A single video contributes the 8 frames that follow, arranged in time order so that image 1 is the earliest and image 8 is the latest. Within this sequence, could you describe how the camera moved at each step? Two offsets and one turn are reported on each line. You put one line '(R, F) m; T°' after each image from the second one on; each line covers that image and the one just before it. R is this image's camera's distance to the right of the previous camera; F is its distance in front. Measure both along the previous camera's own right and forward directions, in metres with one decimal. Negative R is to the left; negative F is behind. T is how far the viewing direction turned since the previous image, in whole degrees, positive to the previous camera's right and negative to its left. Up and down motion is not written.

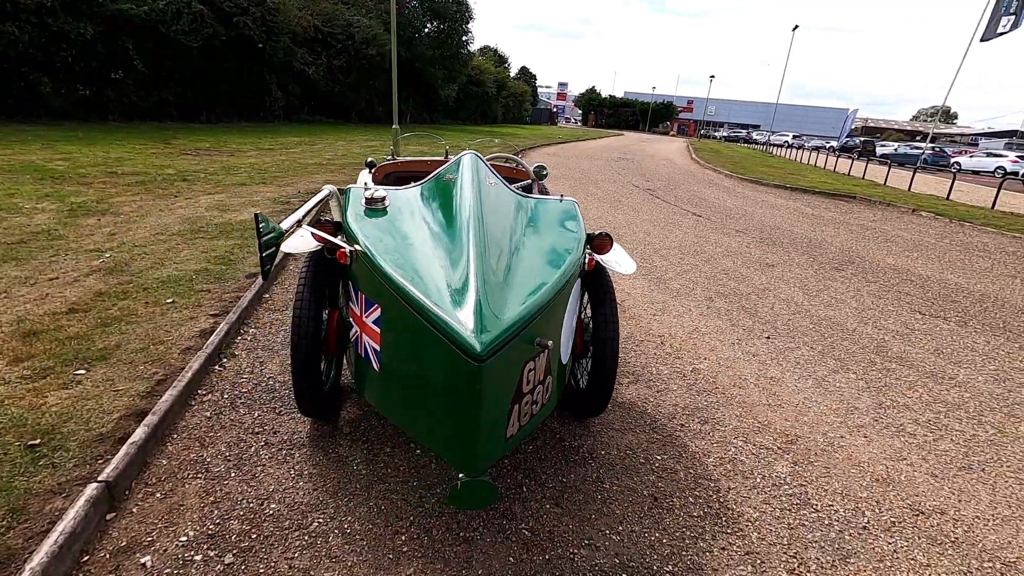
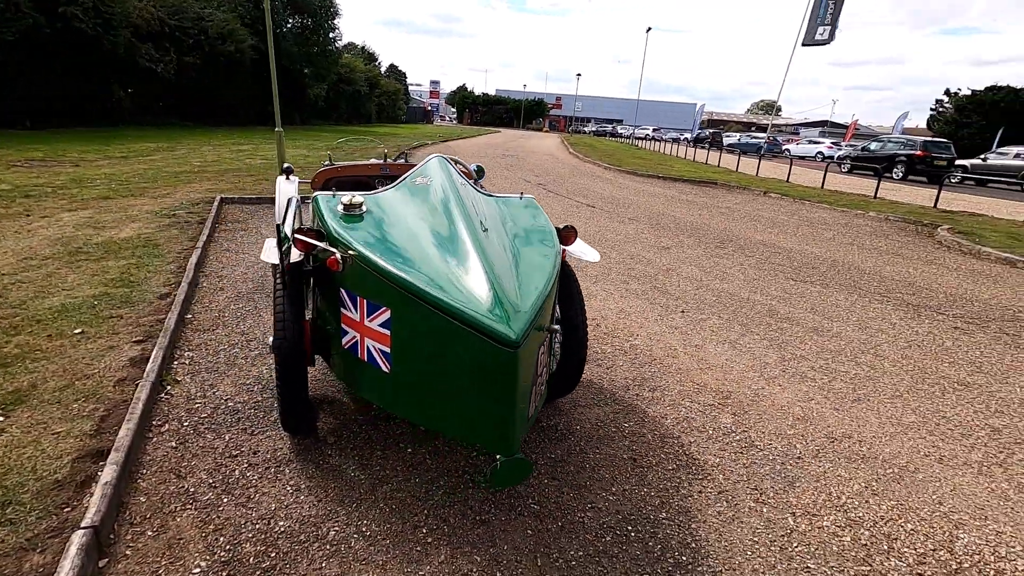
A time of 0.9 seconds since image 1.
(-0.5, -0.1) m; +12°
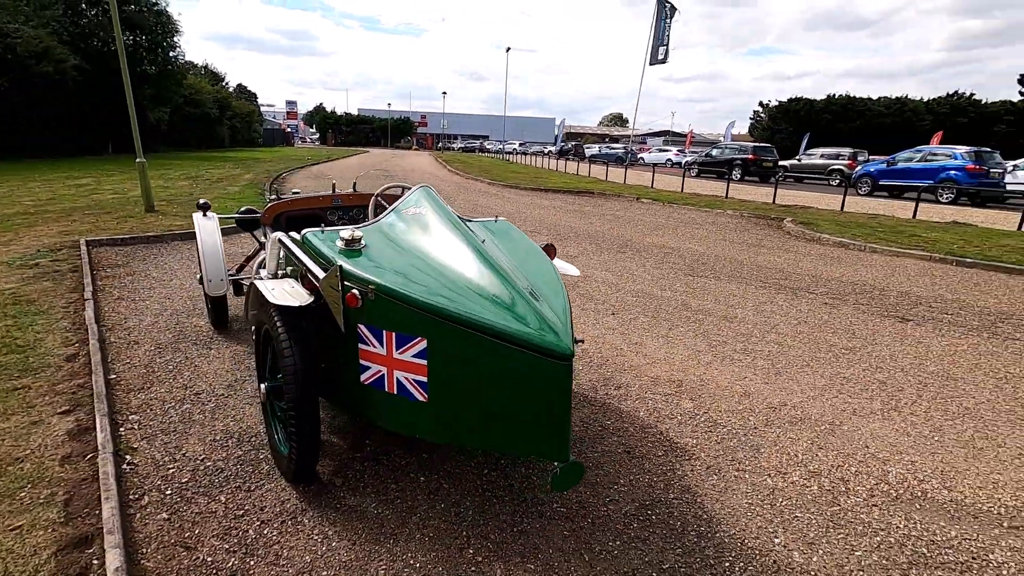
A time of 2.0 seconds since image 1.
(-0.6, -0.1) m; +13°
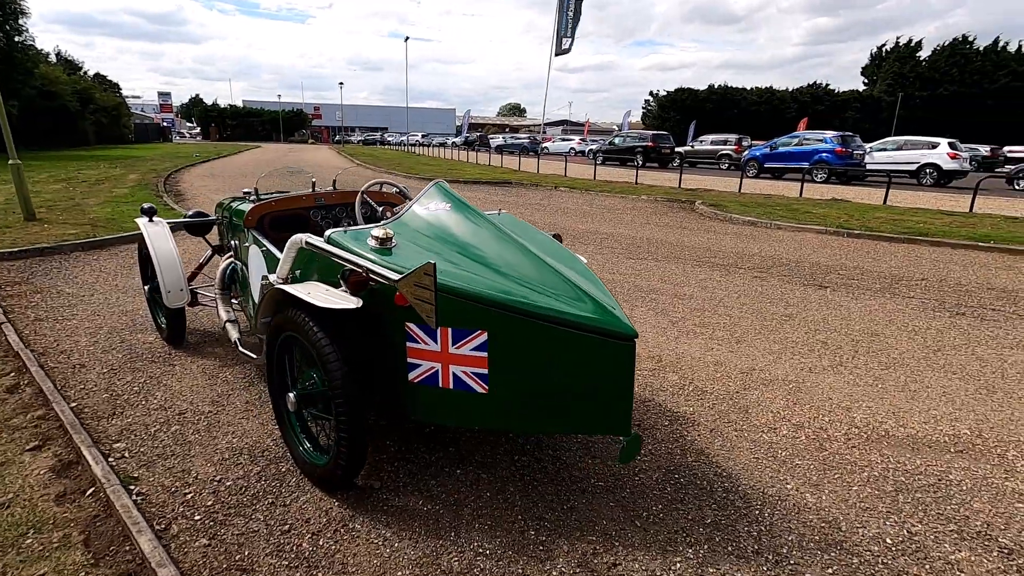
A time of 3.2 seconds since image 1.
(-0.6, 0.0) m; +10°
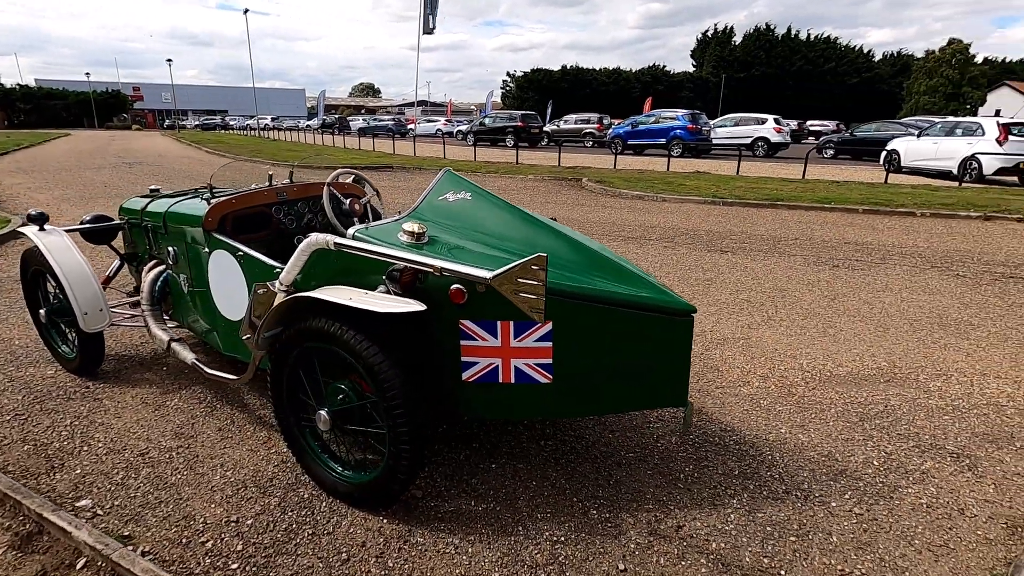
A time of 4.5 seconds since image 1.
(-0.7, +0.1) m; +13°
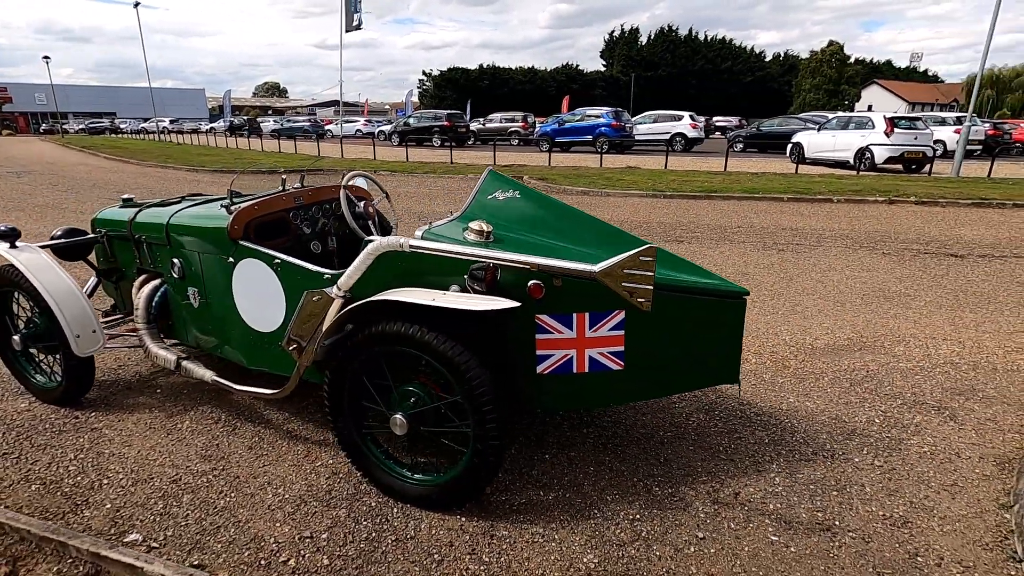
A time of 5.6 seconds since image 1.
(-0.6, 0.0) m; +8°
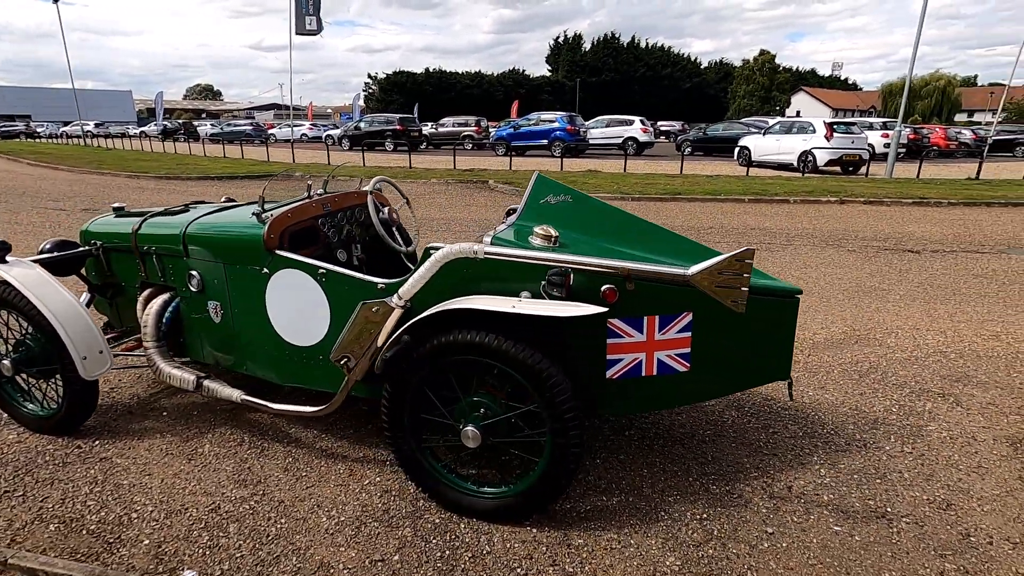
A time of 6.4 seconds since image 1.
(-0.5, +0.1) m; +5°
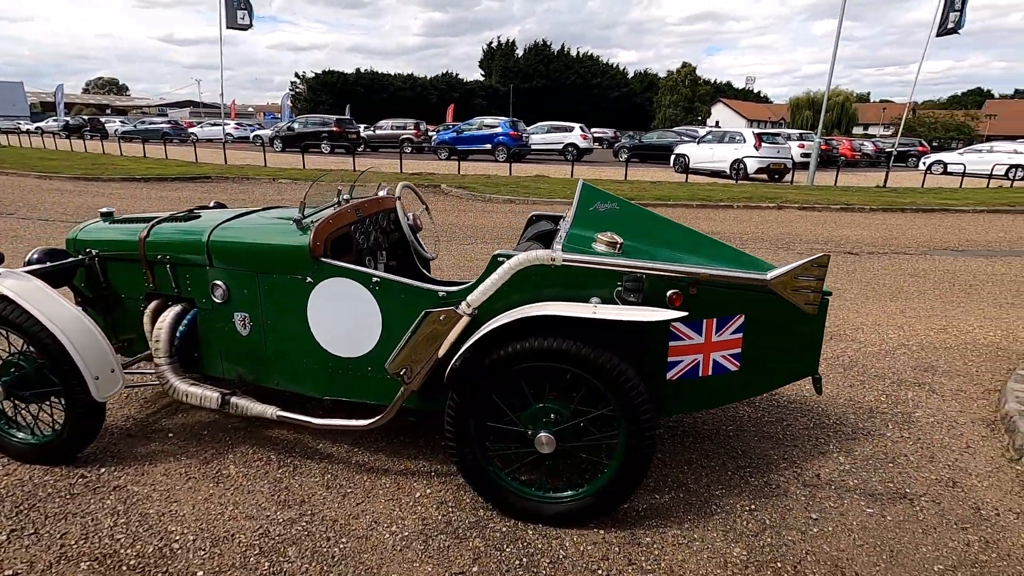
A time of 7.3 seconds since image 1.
(-0.6, 0.0) m; +7°
